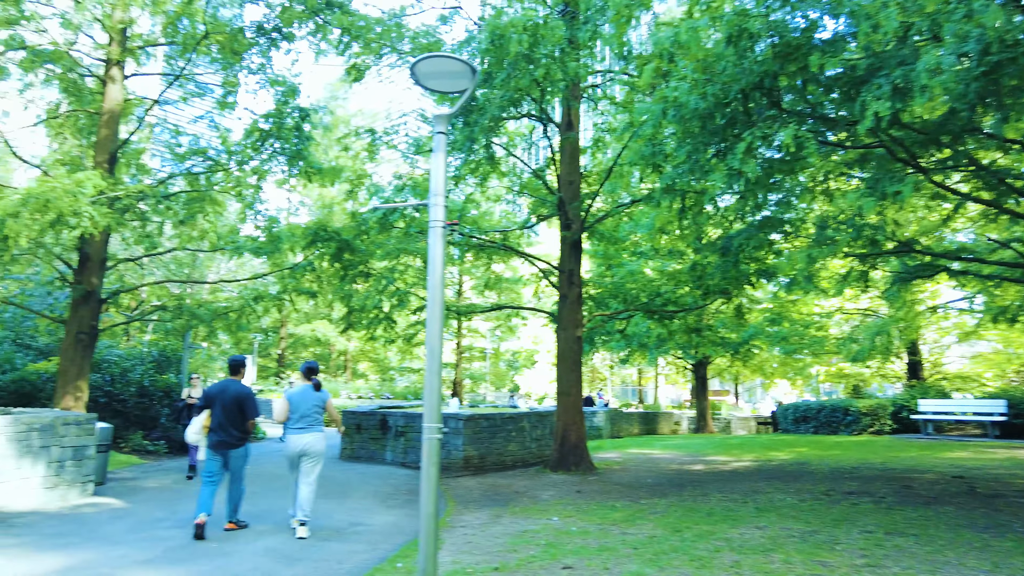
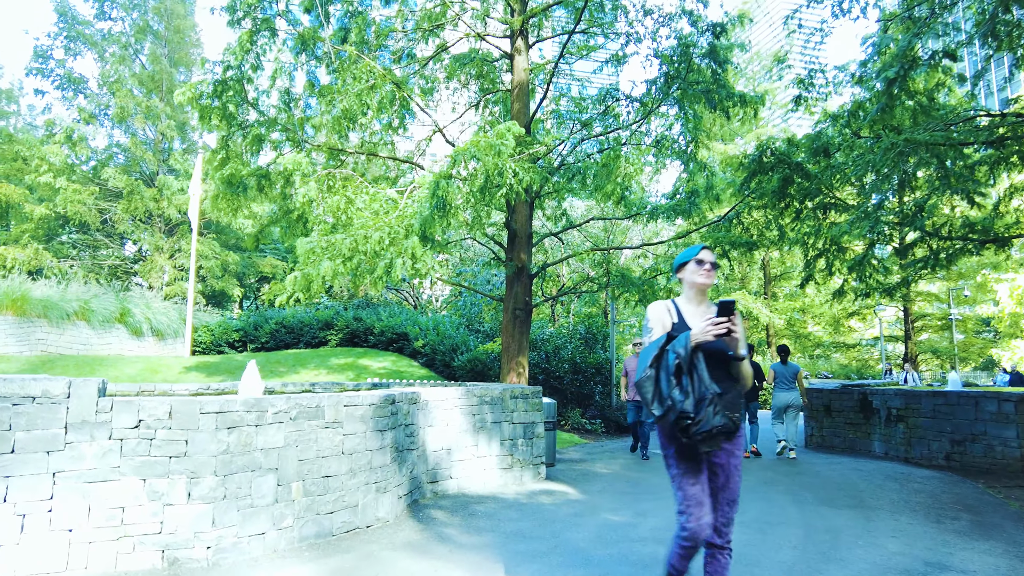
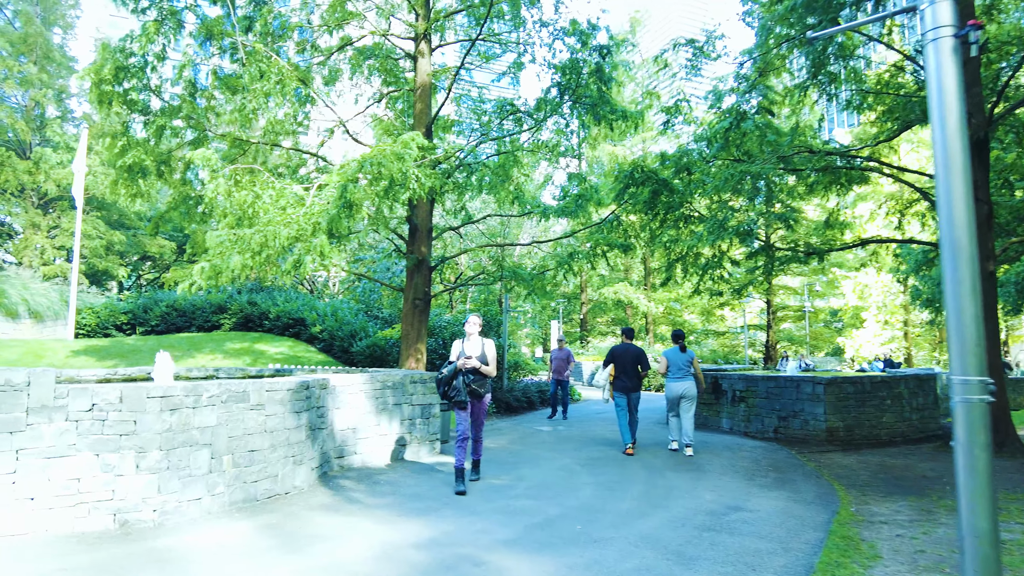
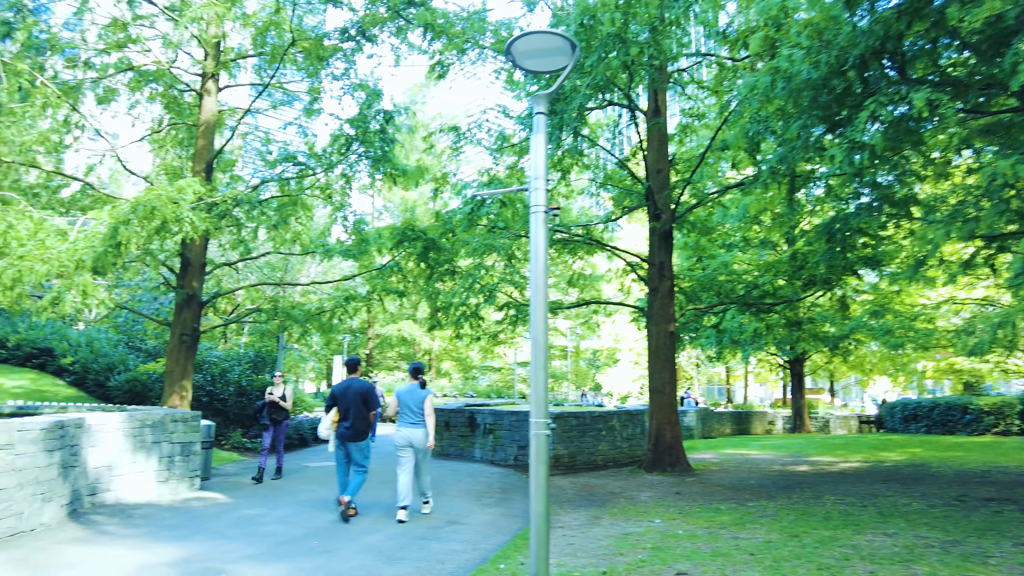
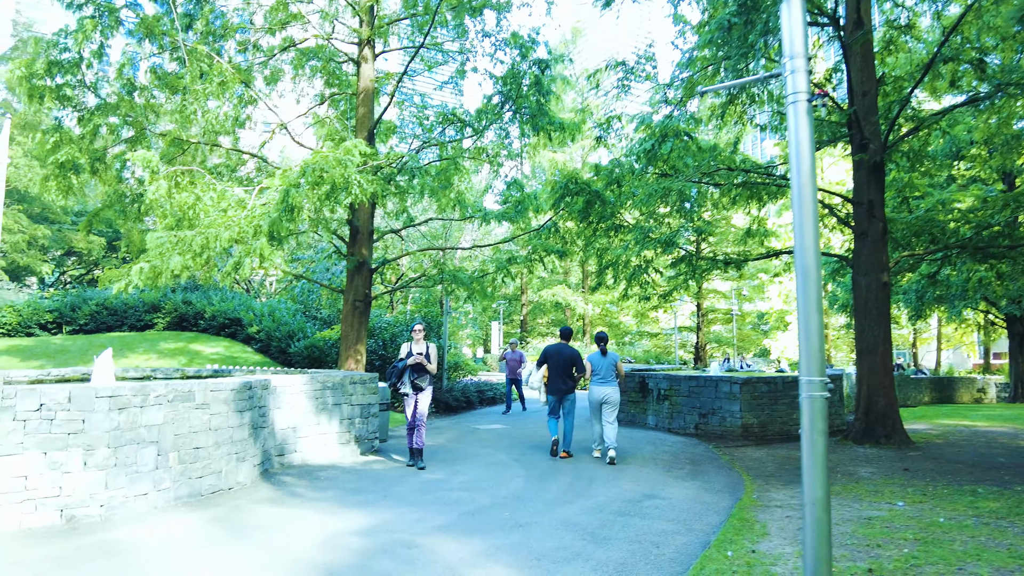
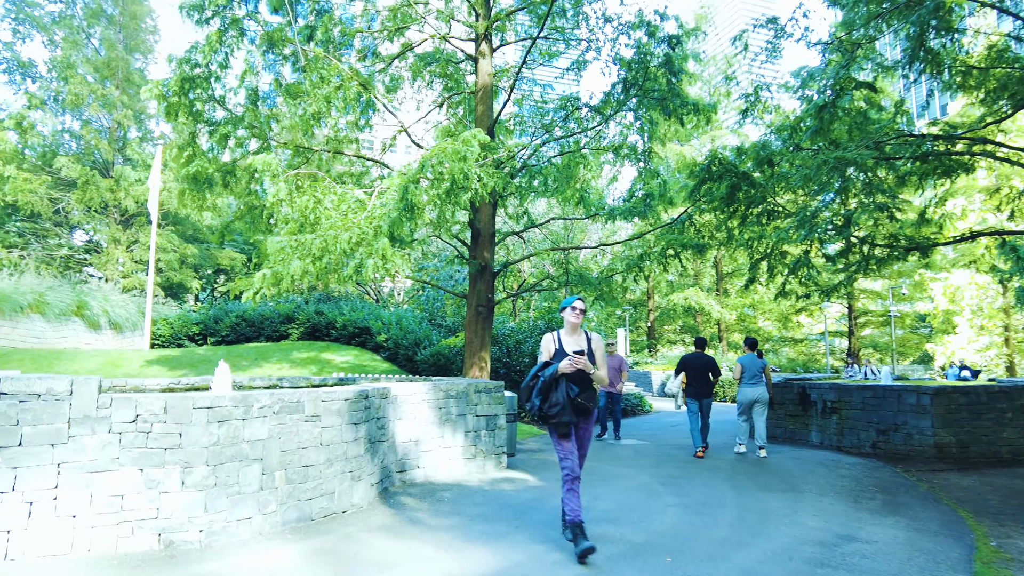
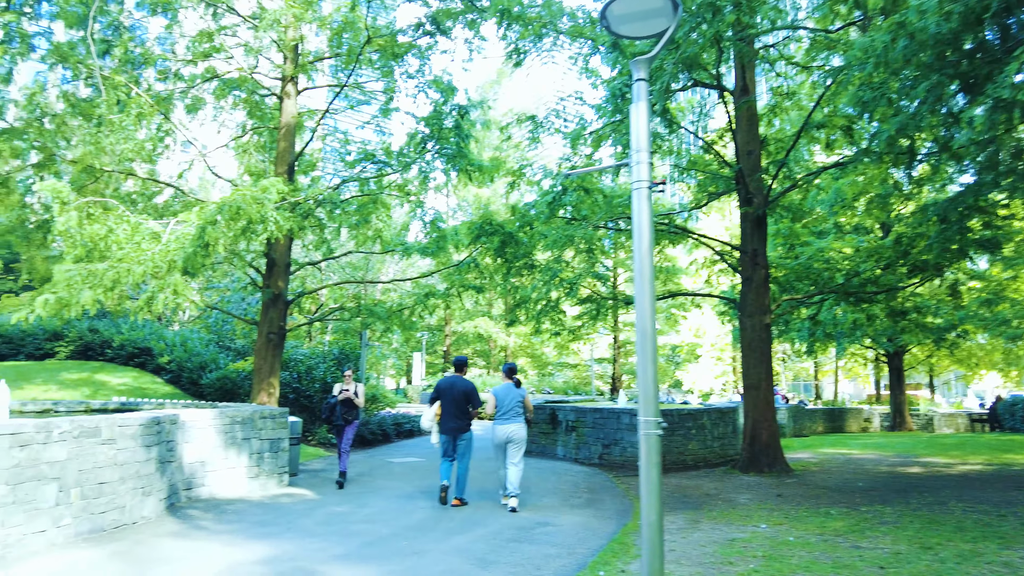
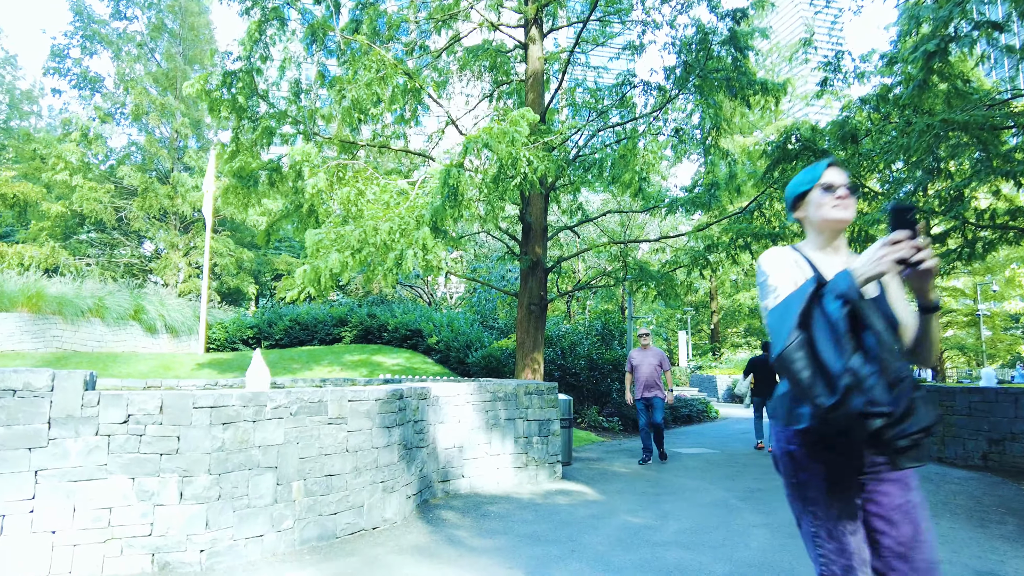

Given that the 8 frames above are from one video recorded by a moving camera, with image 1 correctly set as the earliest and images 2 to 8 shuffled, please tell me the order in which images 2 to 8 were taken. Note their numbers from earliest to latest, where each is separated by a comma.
4, 7, 5, 3, 6, 2, 8
